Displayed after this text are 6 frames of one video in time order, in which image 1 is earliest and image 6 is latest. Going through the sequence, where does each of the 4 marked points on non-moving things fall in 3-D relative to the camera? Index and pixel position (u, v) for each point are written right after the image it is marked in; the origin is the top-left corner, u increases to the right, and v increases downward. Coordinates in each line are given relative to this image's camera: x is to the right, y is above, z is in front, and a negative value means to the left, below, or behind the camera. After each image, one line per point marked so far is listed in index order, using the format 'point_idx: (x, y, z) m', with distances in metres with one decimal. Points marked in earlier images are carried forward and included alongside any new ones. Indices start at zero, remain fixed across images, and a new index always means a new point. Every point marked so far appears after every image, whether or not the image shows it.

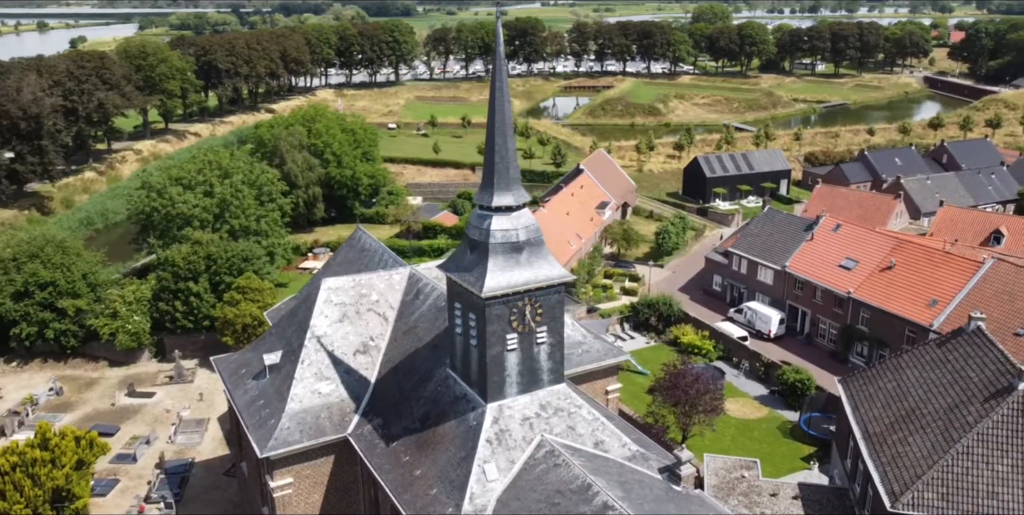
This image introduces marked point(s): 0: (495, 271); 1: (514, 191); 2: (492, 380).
0: (-0.4, -0.3, +18.8) m
1: (+0.1, +1.6, +18.9) m
2: (-0.5, -2.9, +19.4) m
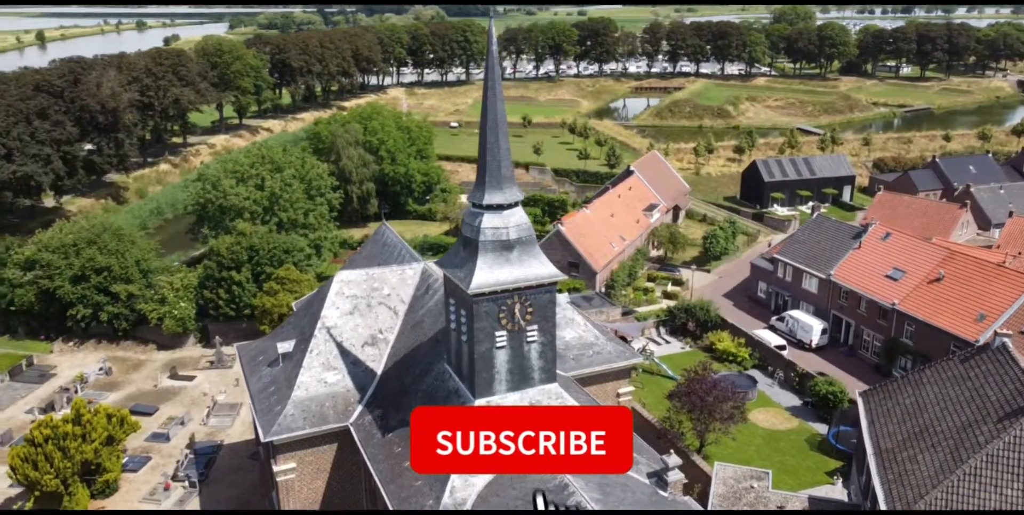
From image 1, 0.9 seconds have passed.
0: (-0.7, -0.3, +18.9) m
1: (-0.1, +1.6, +19.0) m
2: (-0.8, -2.9, +19.5) m
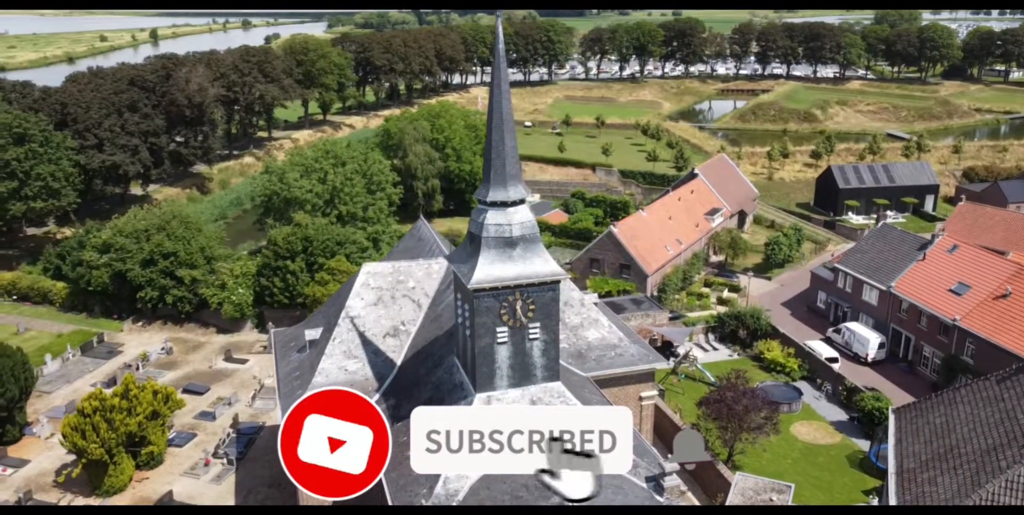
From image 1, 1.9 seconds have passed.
0: (-0.6, -0.2, +19.2) m
1: (0.0, +1.7, +19.2) m
2: (-0.8, -2.8, +19.8) m
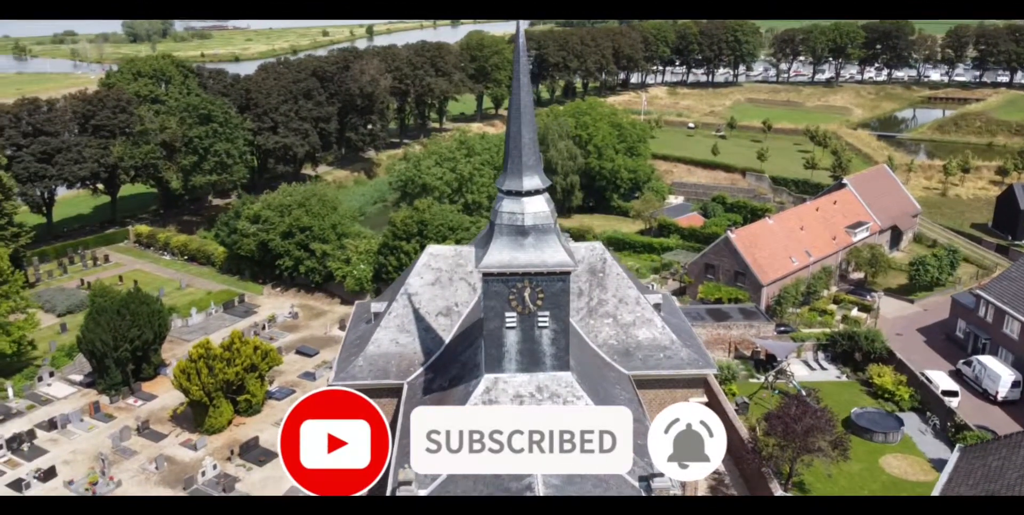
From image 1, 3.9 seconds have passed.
0: (-0.4, +0.2, +19.9) m
1: (+0.3, +2.0, +19.7) m
2: (-0.6, -2.4, +20.6) m
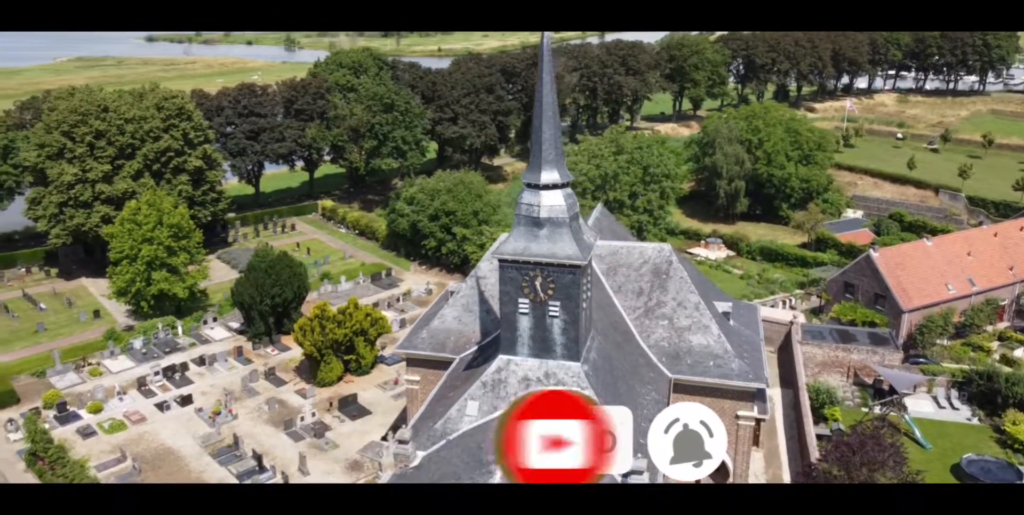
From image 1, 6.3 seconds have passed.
0: (0.0, +0.5, +21.0) m
1: (+0.8, +2.2, +20.7) m
2: (-0.2, -2.1, +21.8) m
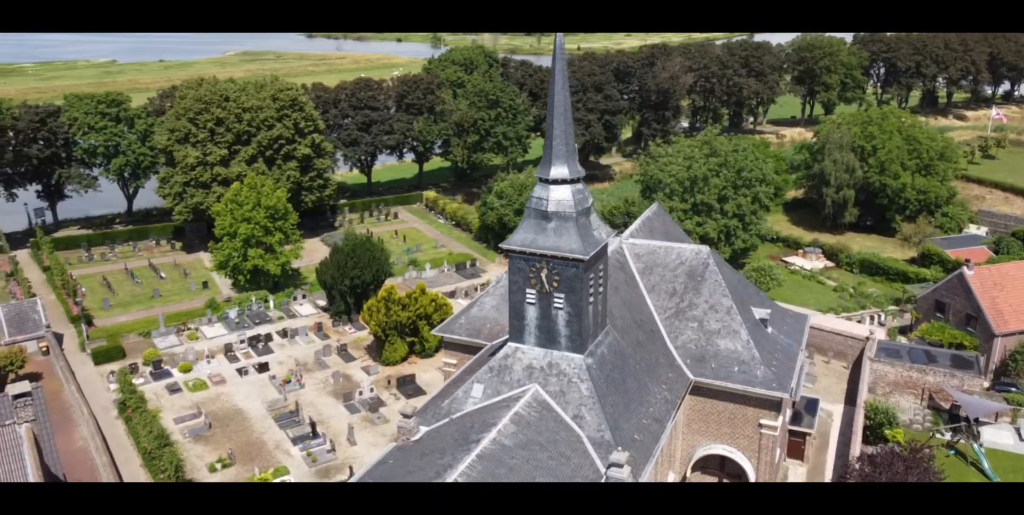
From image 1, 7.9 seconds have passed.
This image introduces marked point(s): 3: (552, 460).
0: (+0.3, +0.7, +21.8) m
1: (+1.1, +2.4, +21.3) m
2: (0.0, -1.8, +22.6) m
3: (+1.3, -5.1, +20.0) m
